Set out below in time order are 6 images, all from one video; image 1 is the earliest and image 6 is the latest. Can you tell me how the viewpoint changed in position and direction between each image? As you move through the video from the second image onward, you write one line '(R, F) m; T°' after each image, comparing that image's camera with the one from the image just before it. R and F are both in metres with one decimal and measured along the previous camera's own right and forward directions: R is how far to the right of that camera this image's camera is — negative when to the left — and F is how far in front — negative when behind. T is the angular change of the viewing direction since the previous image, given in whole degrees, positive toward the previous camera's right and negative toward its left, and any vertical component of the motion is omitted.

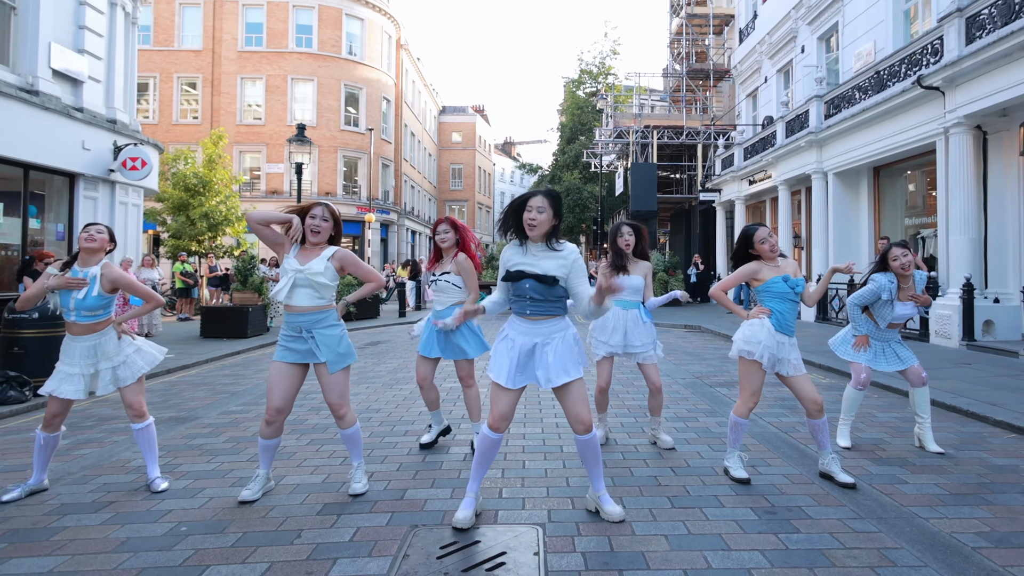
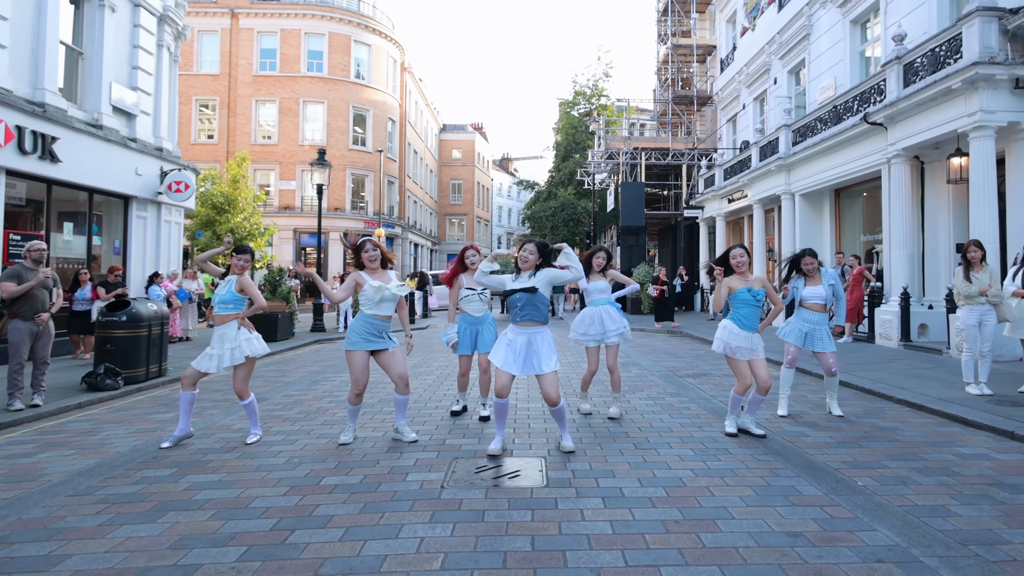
(-0.1, -1.5) m; 0°
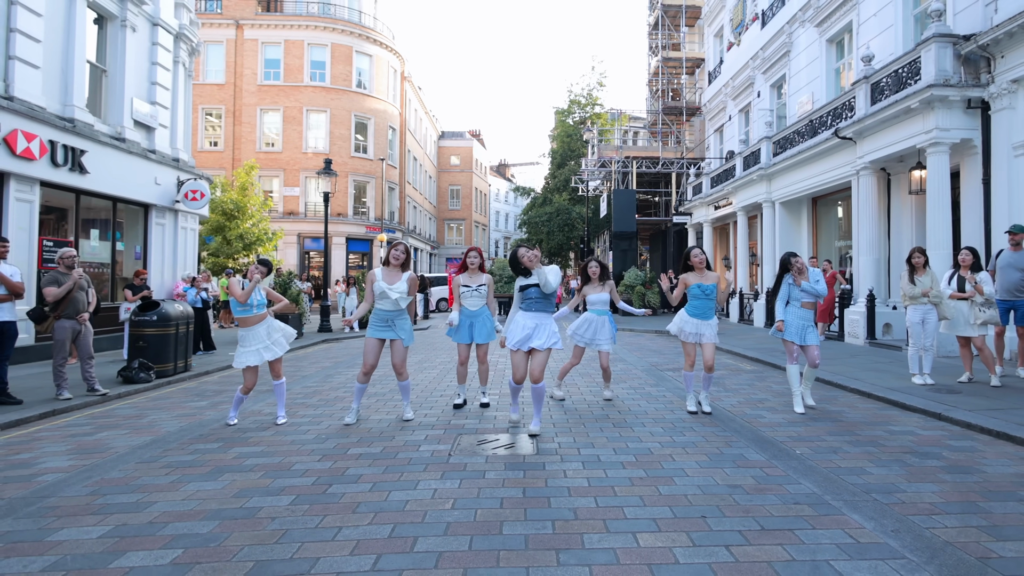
(0.0, -0.8) m; 0°
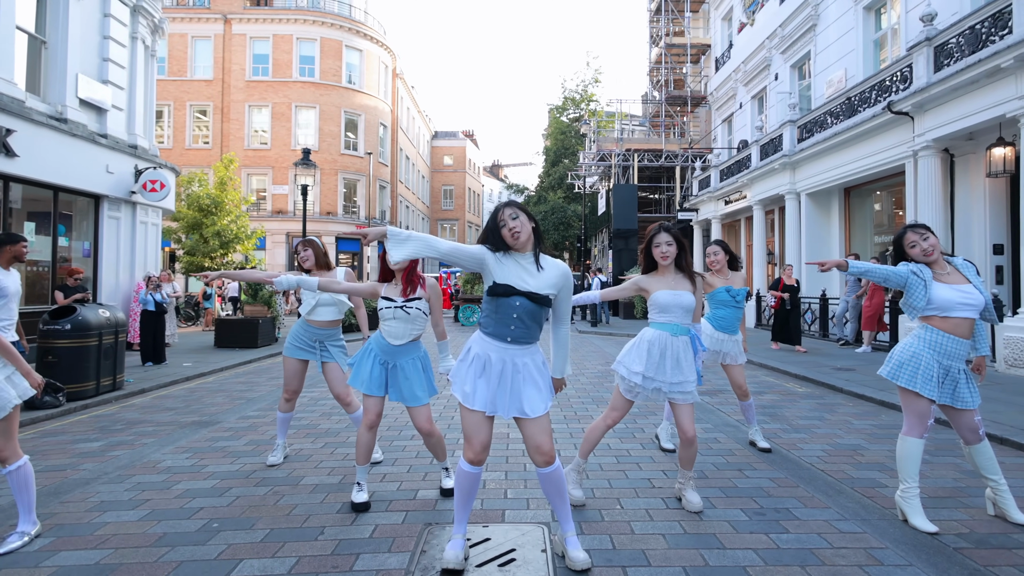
(0.0, +2.2) m; 0°
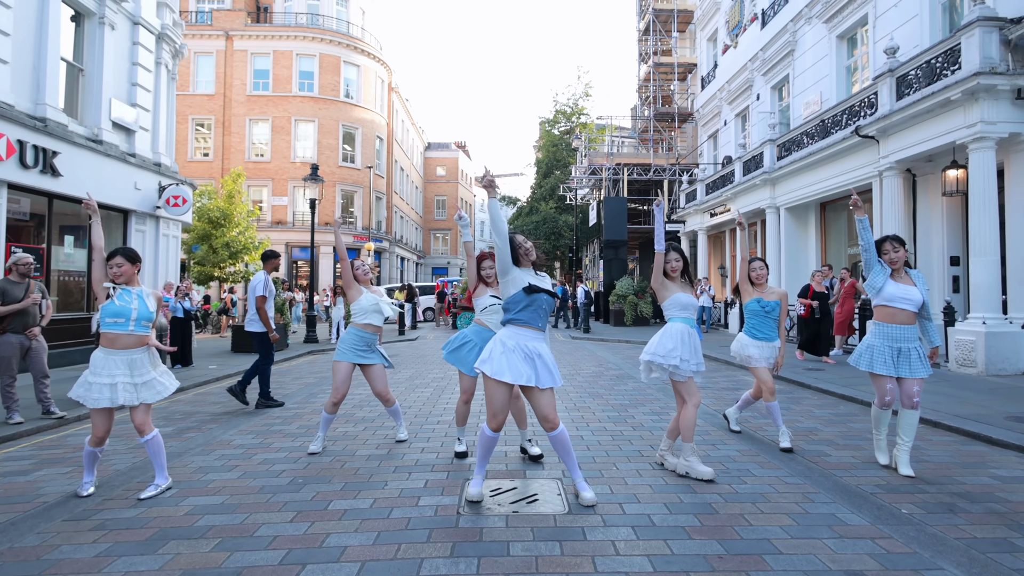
(-0.2, -1.1) m; +1°
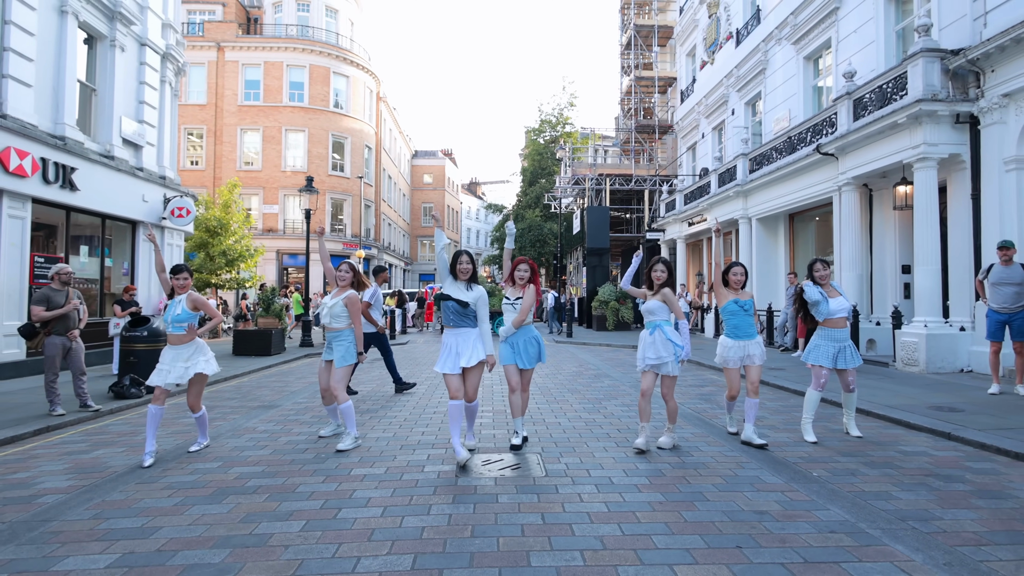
(0.0, -1.0) m; +1°
